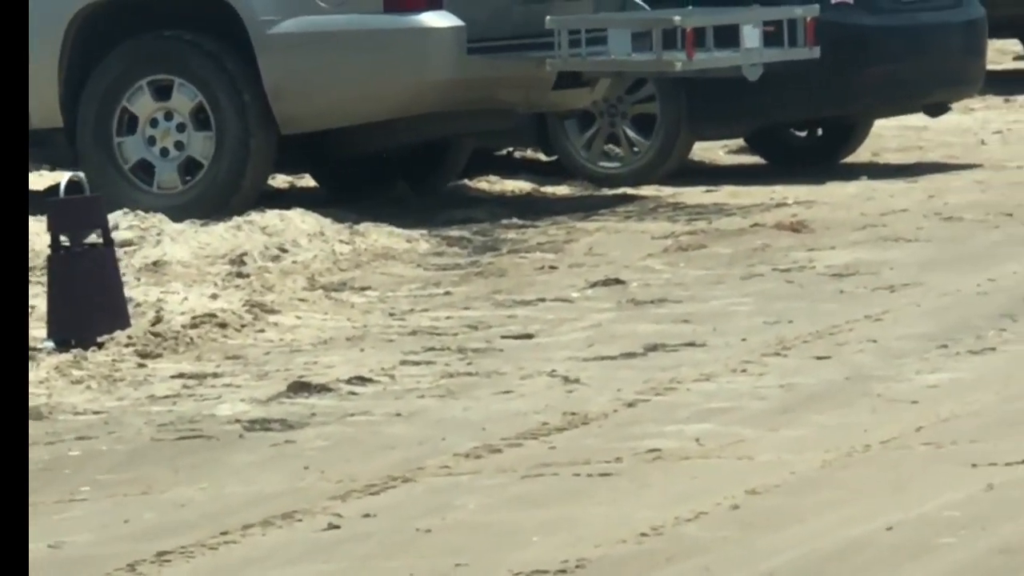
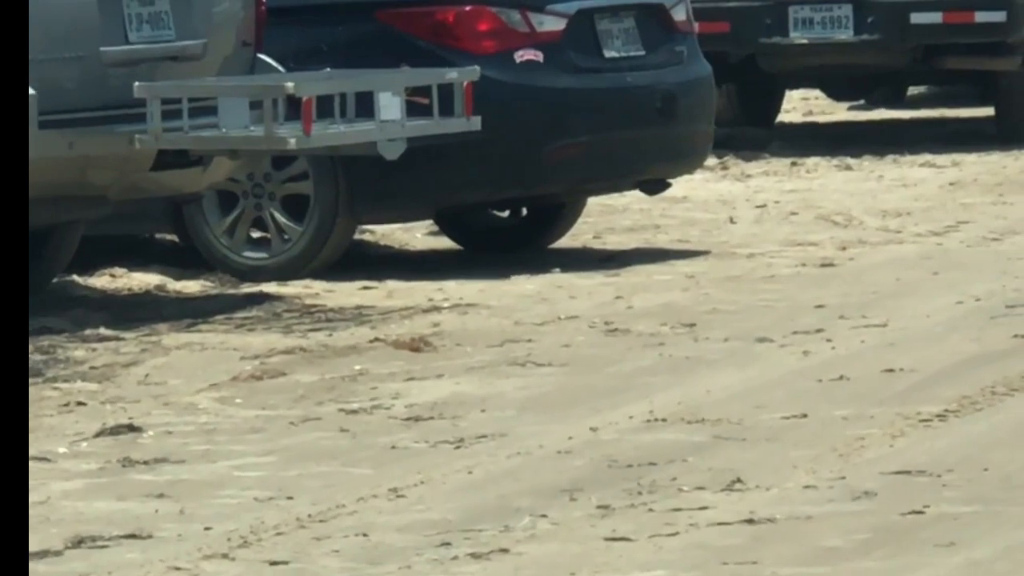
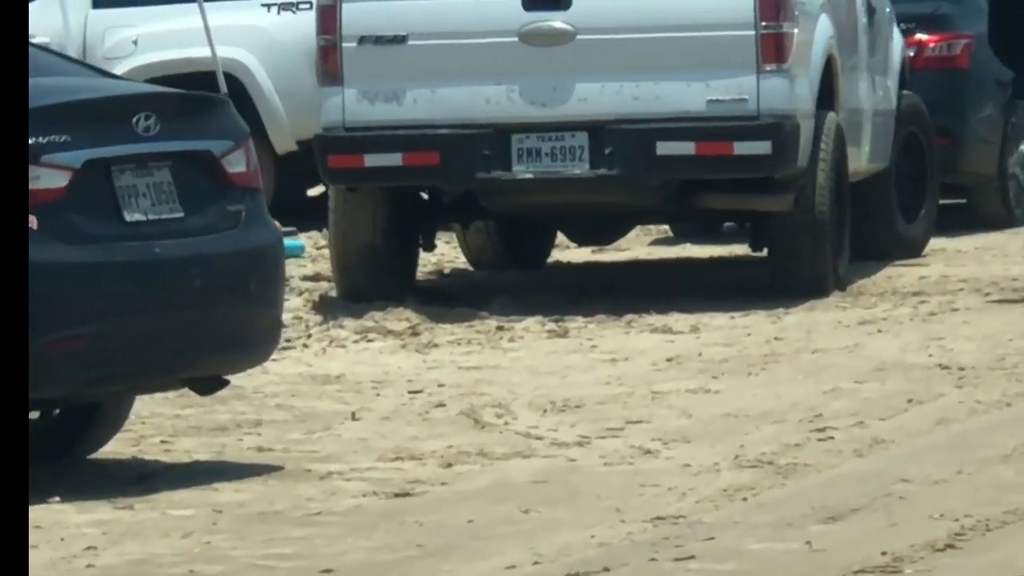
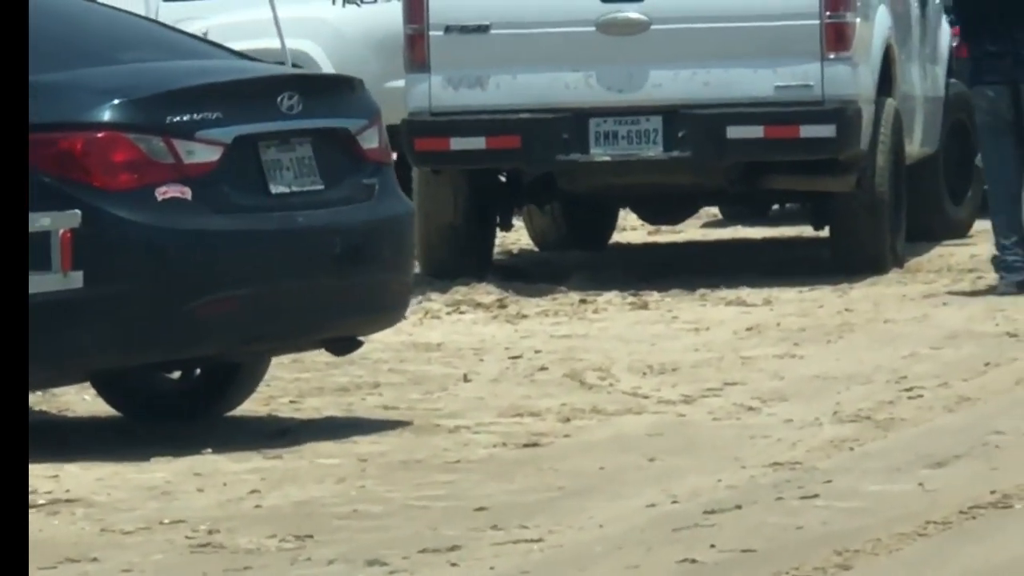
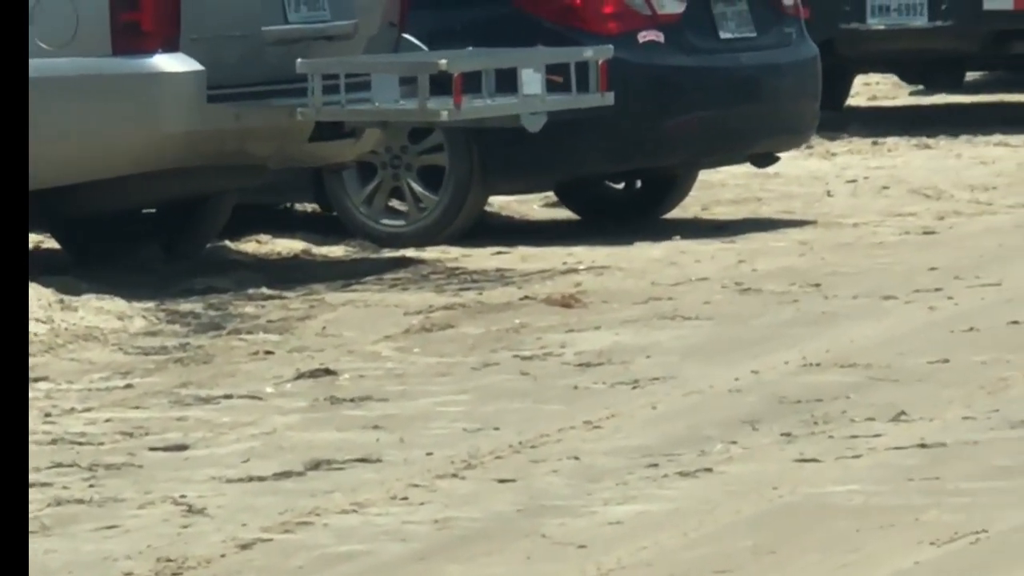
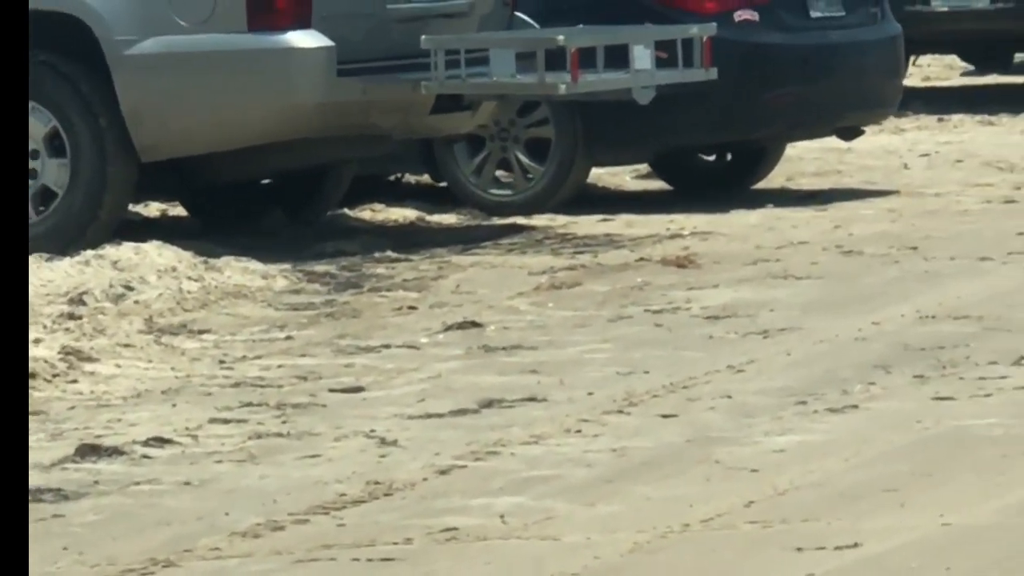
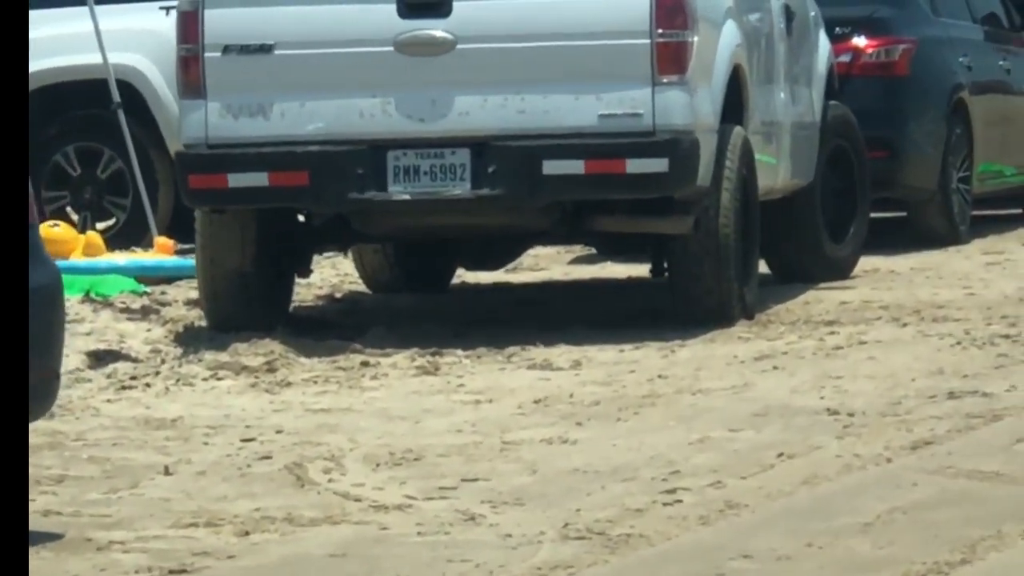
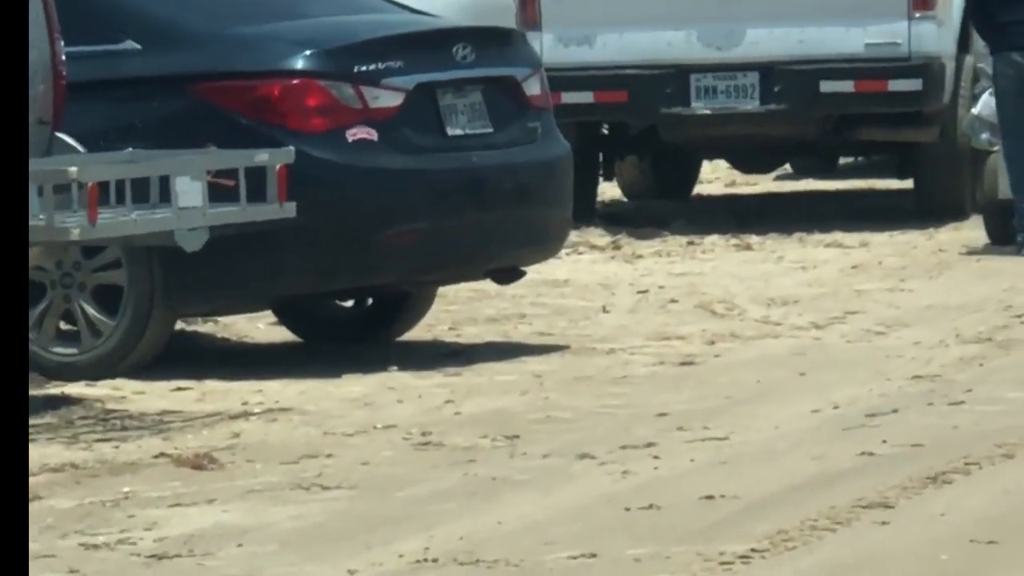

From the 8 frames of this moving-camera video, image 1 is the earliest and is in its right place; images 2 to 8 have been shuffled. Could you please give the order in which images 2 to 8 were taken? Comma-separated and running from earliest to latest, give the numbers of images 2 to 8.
6, 5, 2, 8, 4, 3, 7
